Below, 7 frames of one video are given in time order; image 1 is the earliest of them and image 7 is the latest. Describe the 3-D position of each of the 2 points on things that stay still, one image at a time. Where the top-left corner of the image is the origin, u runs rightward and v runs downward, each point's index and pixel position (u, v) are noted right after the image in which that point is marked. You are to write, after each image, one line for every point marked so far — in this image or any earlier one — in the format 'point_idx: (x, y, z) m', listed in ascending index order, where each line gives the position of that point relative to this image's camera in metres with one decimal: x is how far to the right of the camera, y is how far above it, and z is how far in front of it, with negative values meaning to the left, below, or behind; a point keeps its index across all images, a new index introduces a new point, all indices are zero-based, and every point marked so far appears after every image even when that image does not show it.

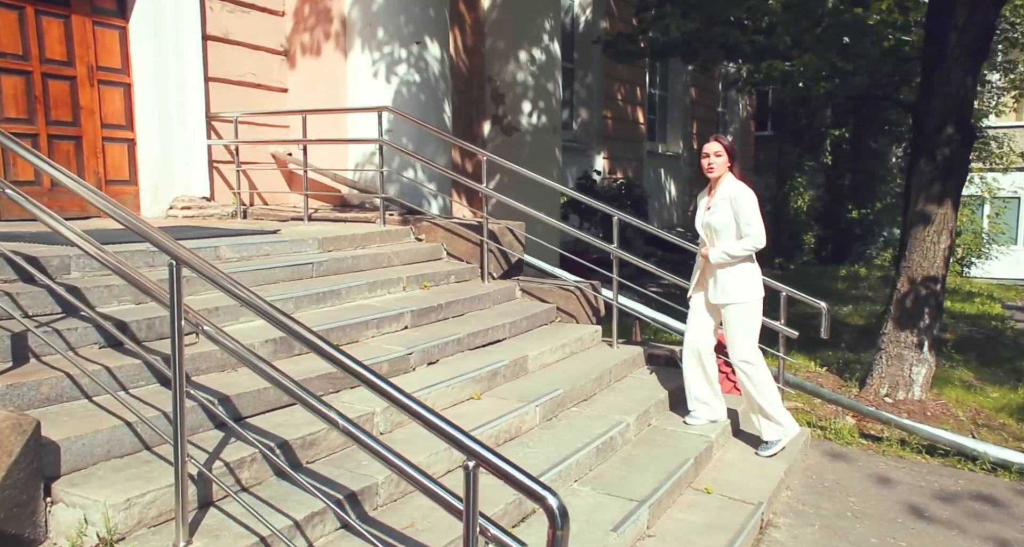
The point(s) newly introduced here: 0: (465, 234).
0: (-0.4, +0.3, +6.8) m
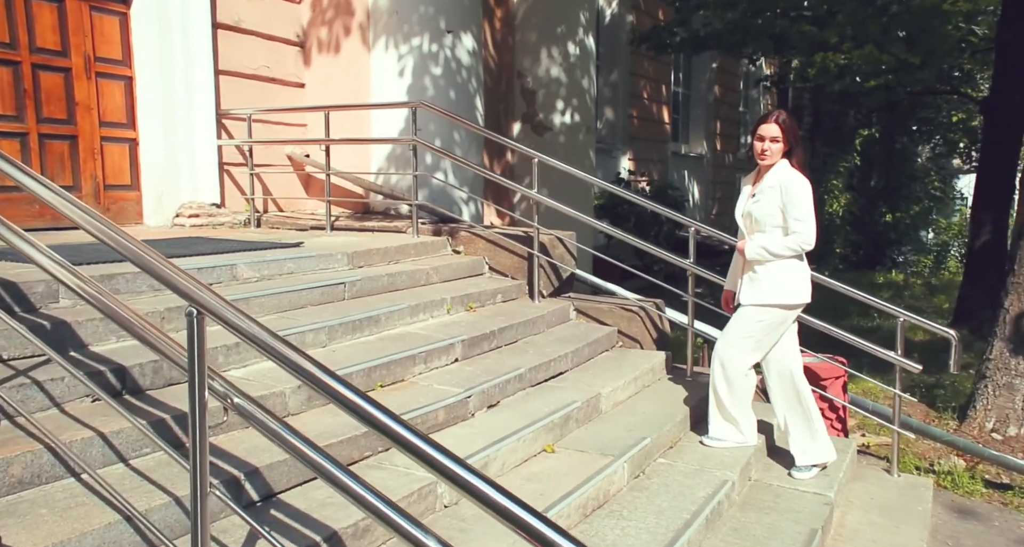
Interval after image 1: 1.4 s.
0: (0.0, +0.2, +6.1) m
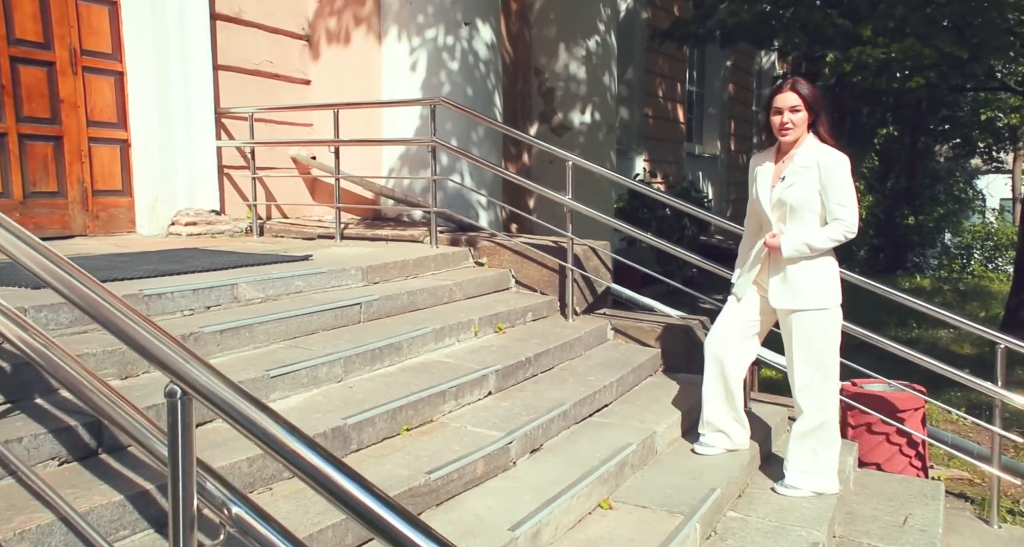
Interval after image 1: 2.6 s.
0: (+0.2, +0.1, +5.5) m
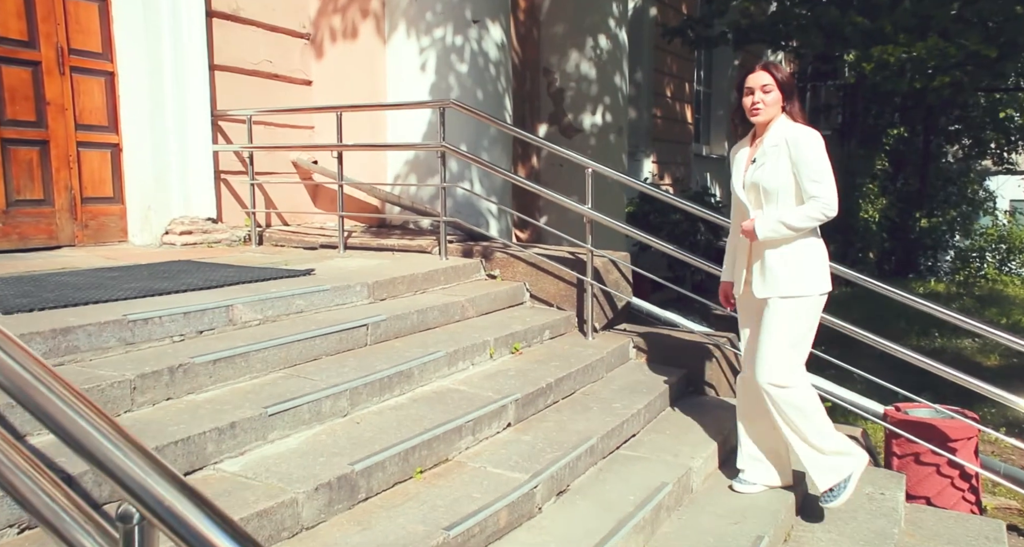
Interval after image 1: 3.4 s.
0: (+0.3, 0.0, +5.1) m
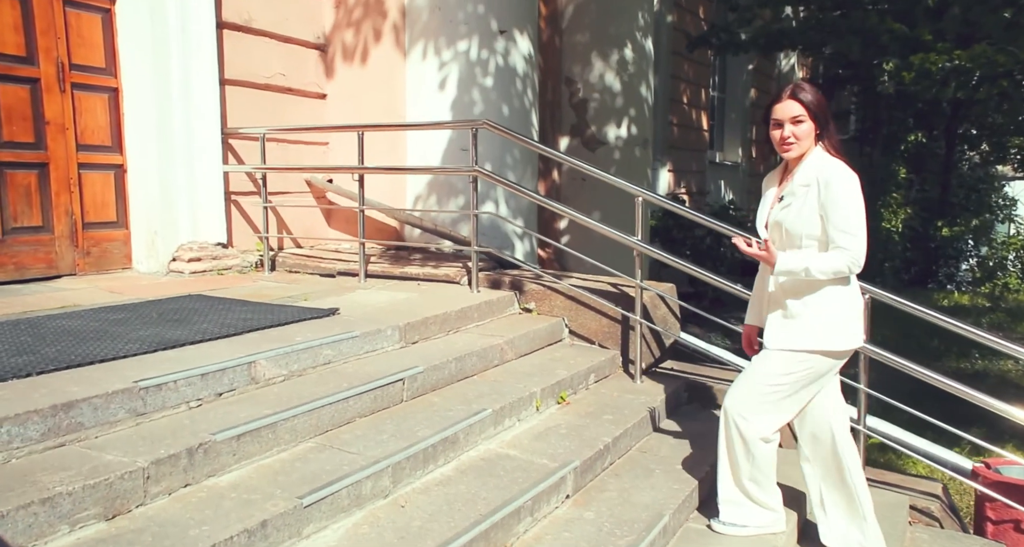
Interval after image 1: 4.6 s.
0: (+0.5, -0.2, +4.7) m
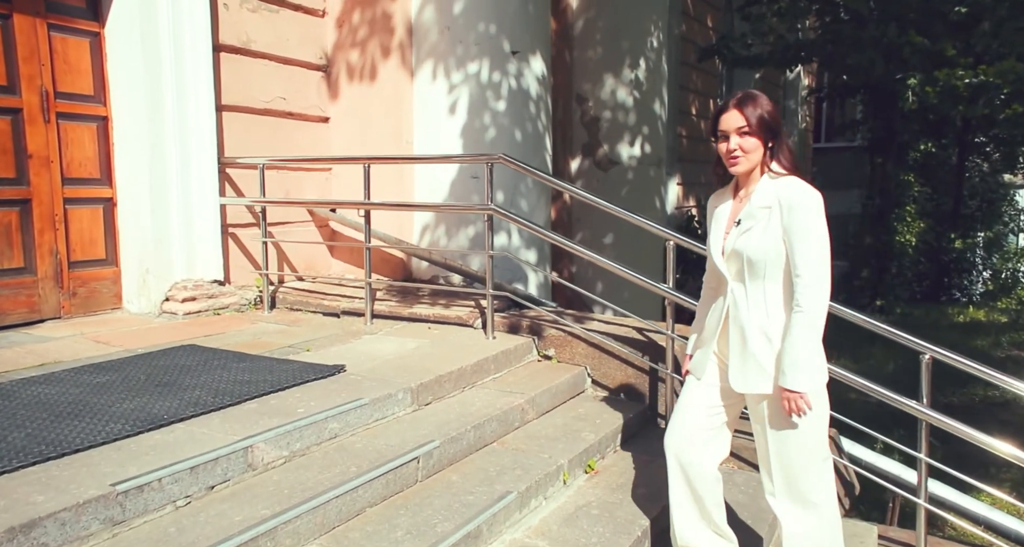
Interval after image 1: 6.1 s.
0: (+0.6, -0.5, +4.4) m
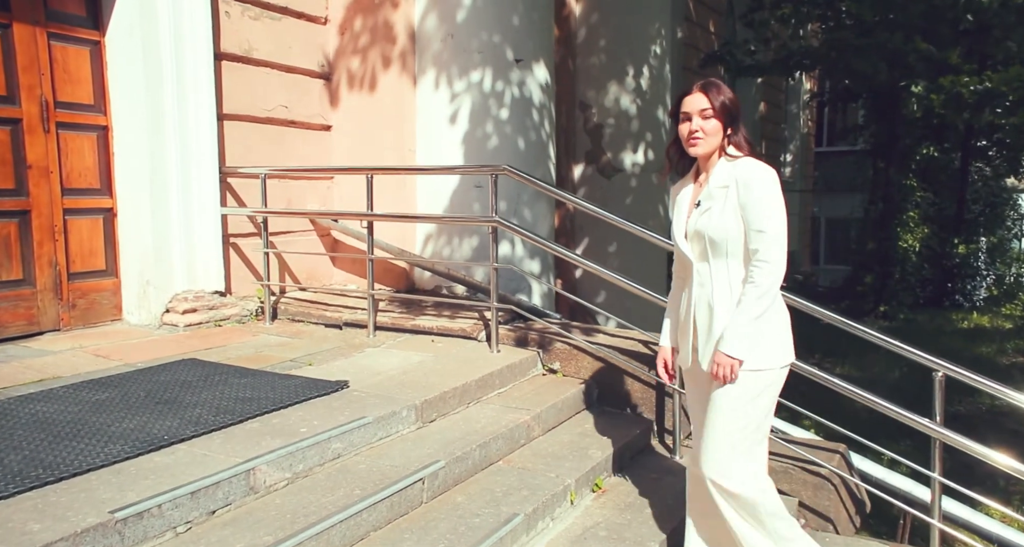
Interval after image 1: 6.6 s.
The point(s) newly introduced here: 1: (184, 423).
0: (+0.6, -0.5, +4.3) m
1: (-1.3, -0.6, +3.1) m
